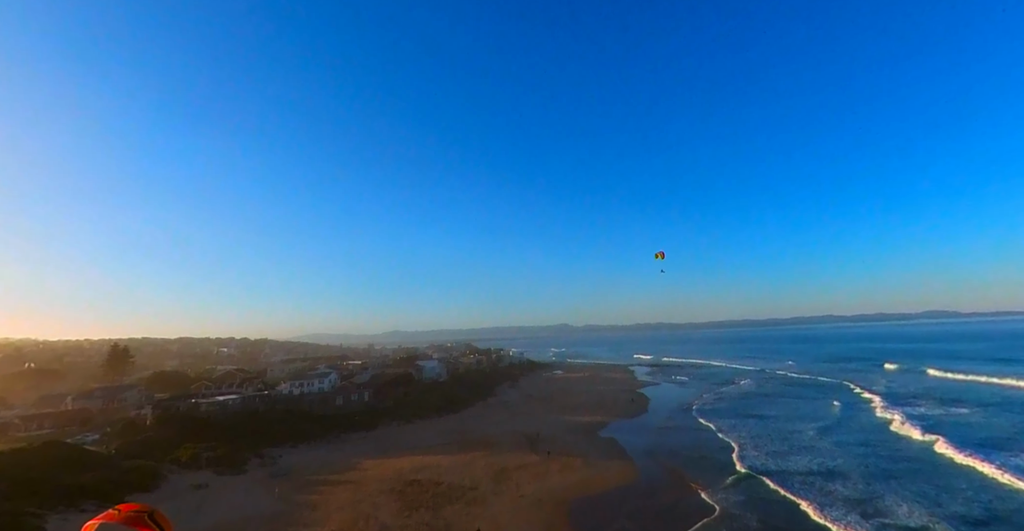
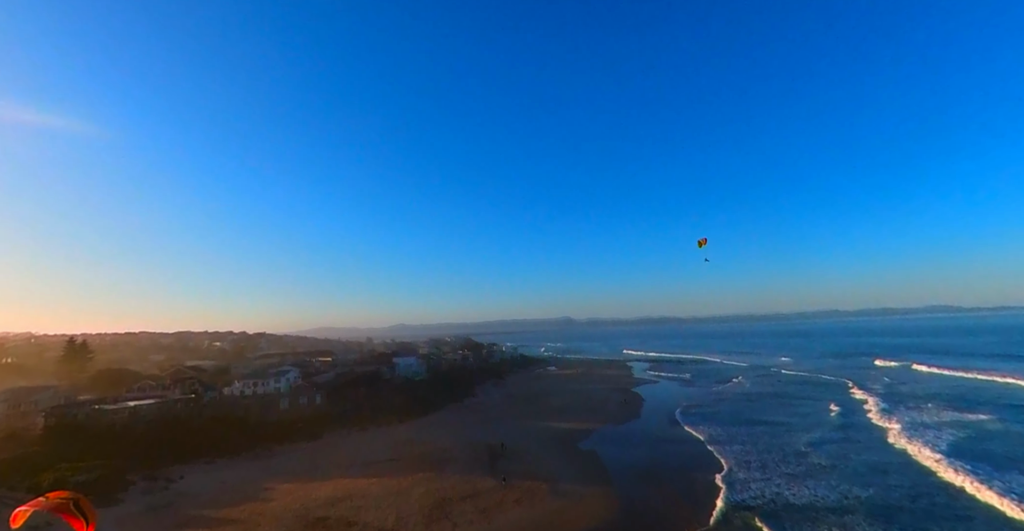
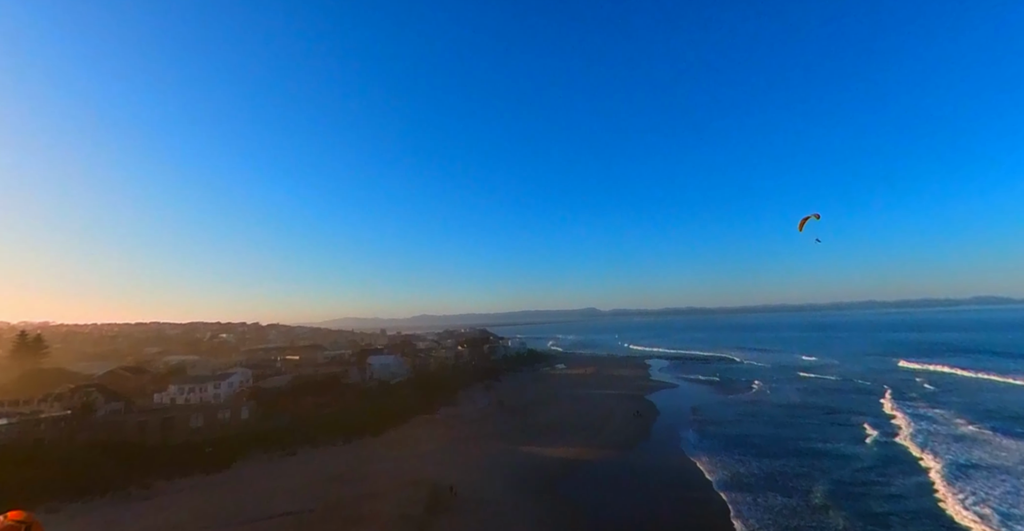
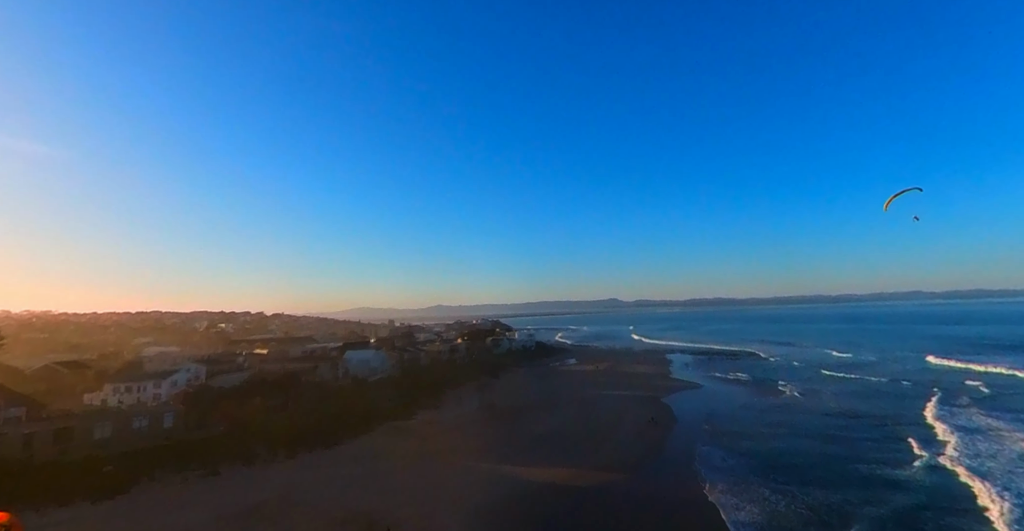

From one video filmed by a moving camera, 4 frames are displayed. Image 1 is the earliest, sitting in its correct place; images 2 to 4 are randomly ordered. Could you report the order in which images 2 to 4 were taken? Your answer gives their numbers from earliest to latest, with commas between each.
2, 3, 4
